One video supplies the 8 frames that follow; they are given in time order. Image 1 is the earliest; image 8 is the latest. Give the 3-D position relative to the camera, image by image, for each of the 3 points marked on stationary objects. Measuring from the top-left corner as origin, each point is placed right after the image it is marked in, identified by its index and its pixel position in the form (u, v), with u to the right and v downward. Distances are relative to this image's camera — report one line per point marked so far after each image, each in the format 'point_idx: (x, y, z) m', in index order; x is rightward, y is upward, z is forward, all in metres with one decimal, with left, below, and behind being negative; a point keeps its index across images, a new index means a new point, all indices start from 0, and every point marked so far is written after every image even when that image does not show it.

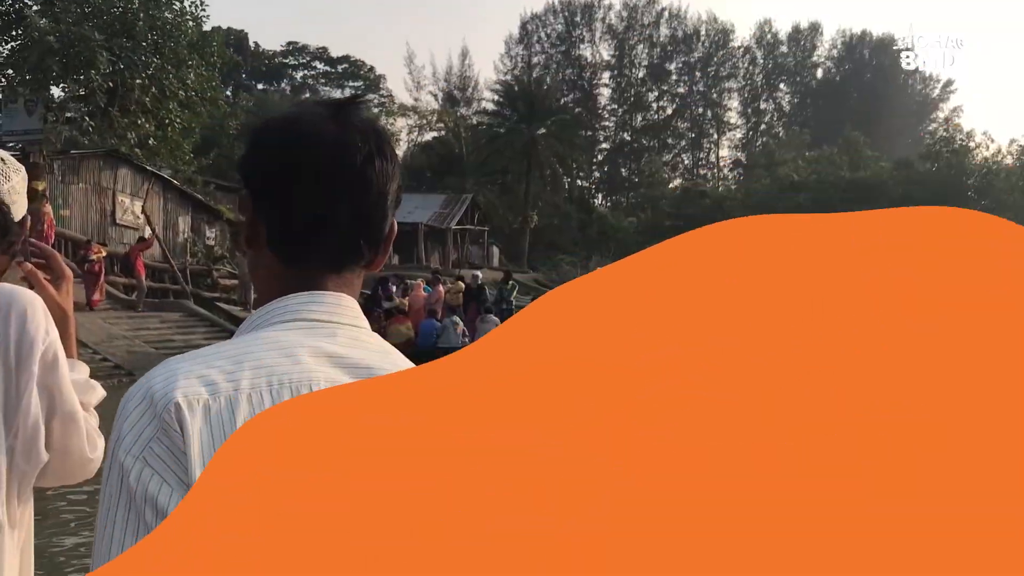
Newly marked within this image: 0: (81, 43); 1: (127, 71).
0: (-7.4, +4.3, +17.1) m
1: (-6.9, +3.9, +17.9) m
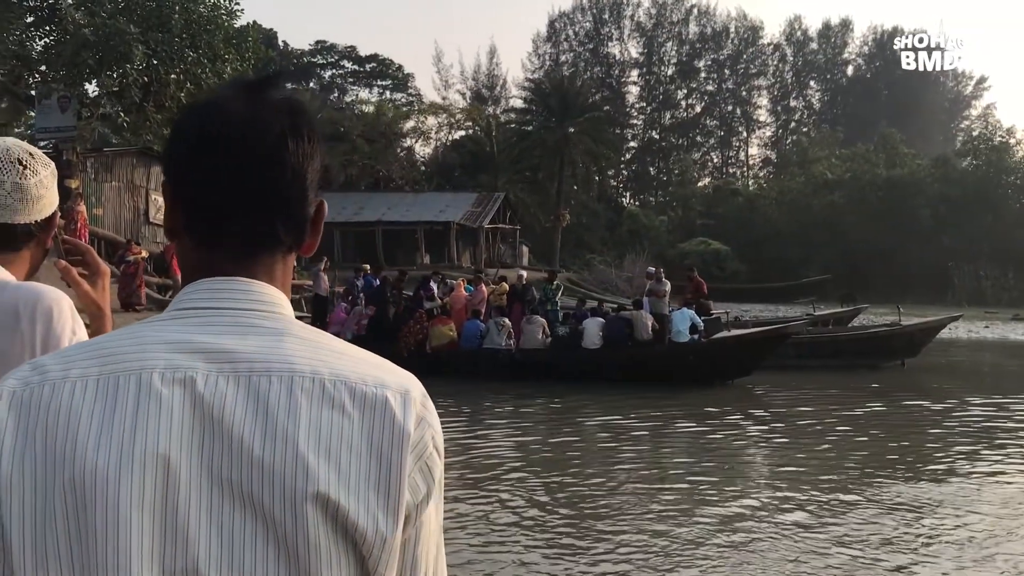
0: (-6.7, +4.3, +16.7) m
1: (-6.2, +3.9, +17.5) m
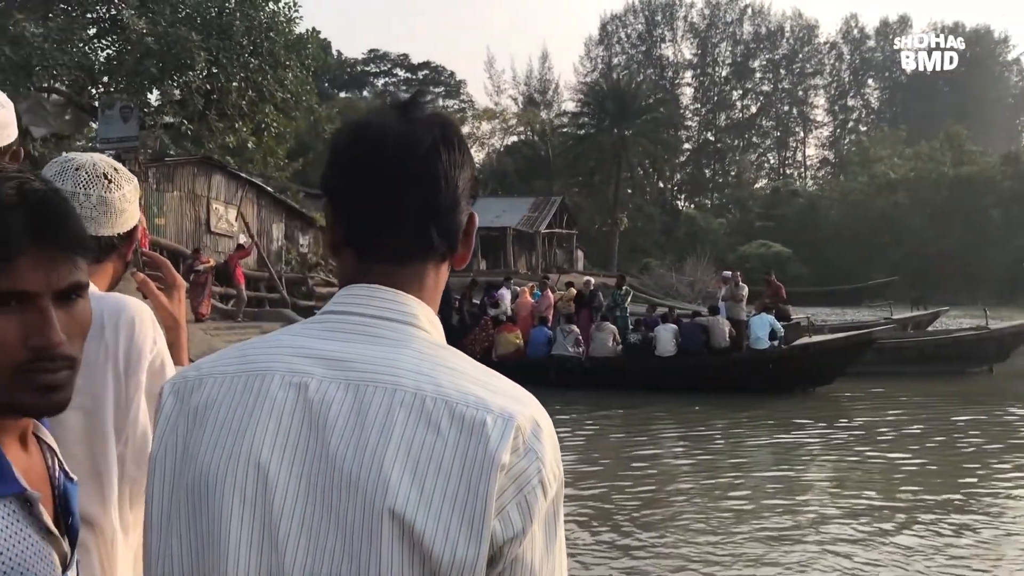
0: (-5.6, +4.1, +16.6) m
1: (-5.1, +3.8, +17.4) m
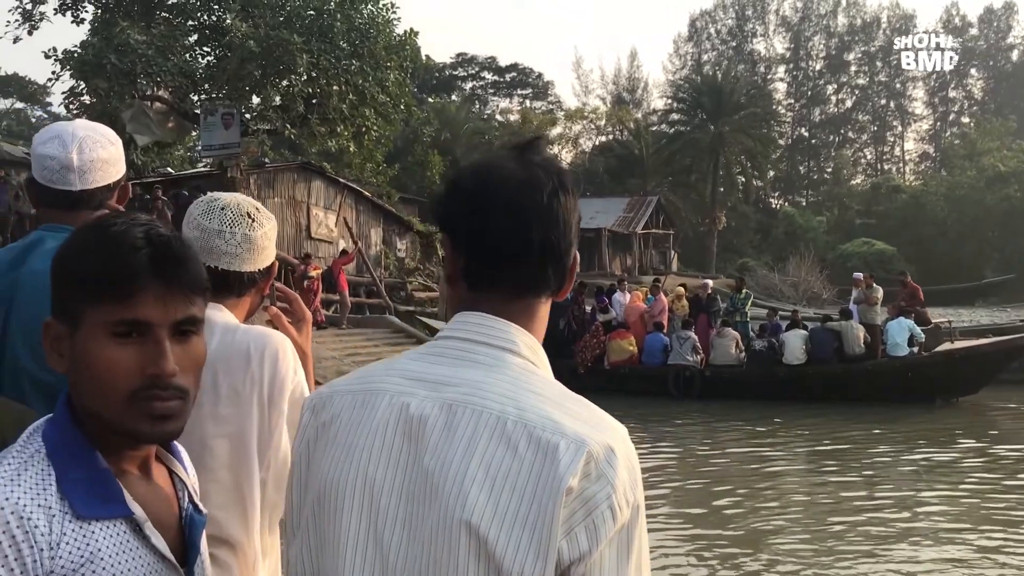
0: (-3.8, +4.0, +16.4) m
1: (-3.2, +3.7, +17.1) m
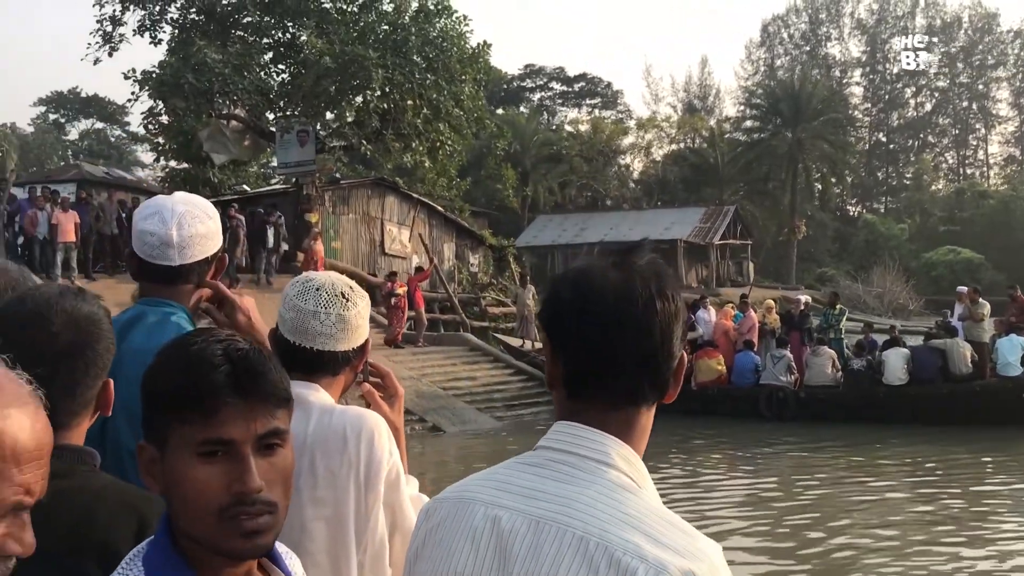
0: (-2.6, +3.7, +16.3) m
1: (-1.9, +3.4, +16.9) m
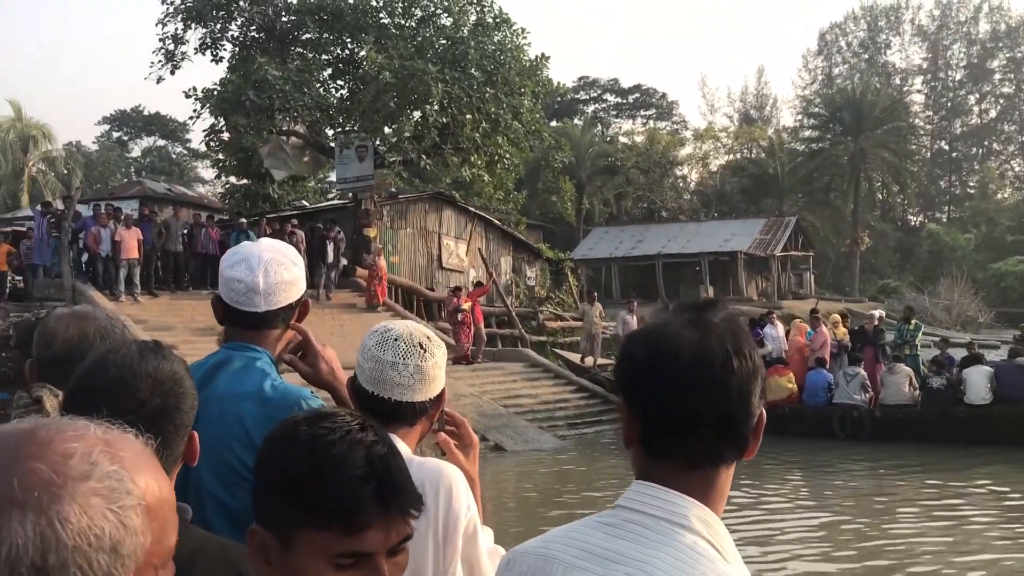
0: (-1.6, +3.5, +16.2) m
1: (-0.9, +3.1, +16.8) m
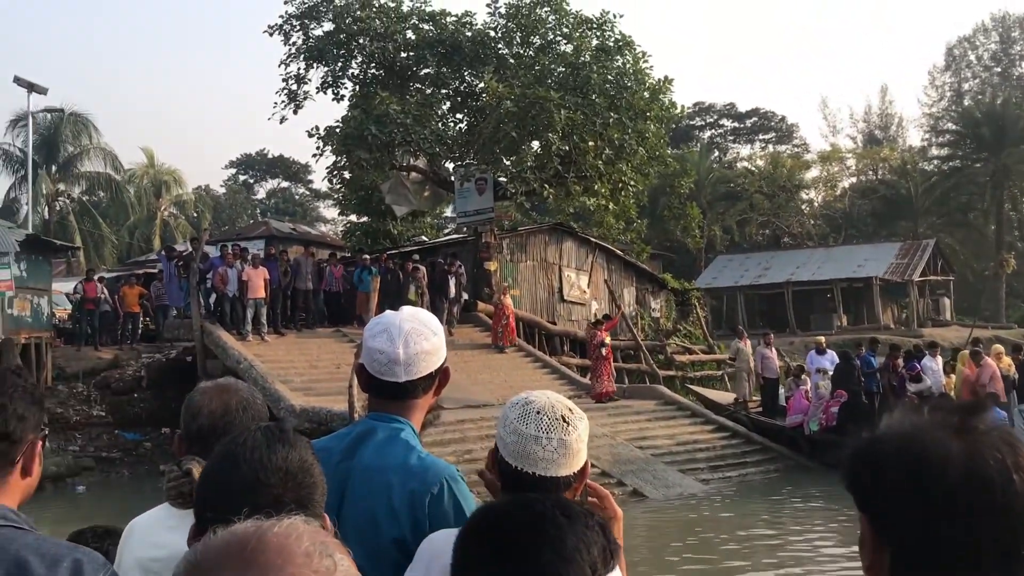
0: (+0.4, +2.9, +15.8) m
1: (+1.1, +2.5, +16.3) m
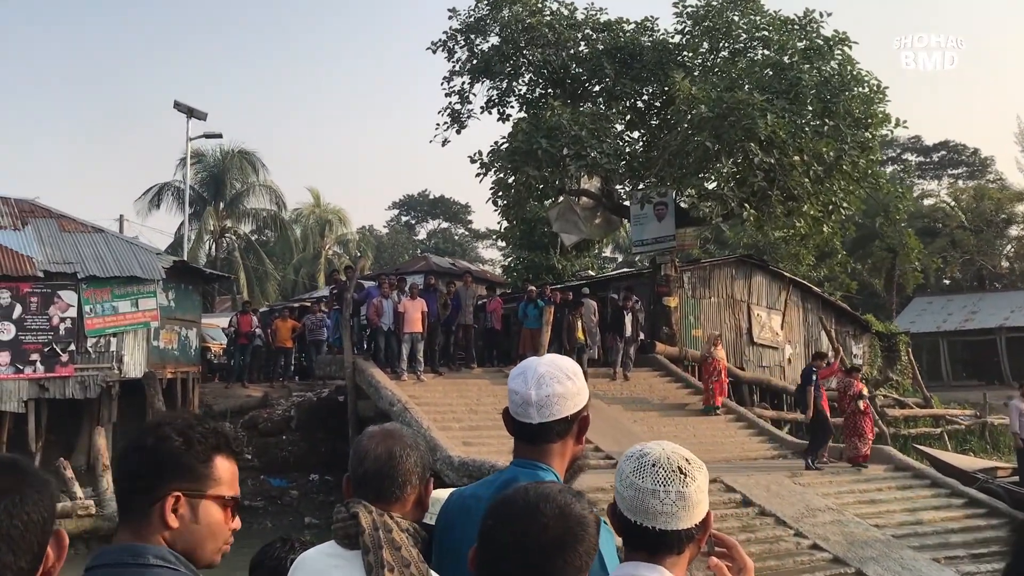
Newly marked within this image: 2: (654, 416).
0: (+3.0, +2.4, +13.6) m
1: (+3.8, +2.0, +13.9) m
2: (+2.0, -1.8, +14.2) m
